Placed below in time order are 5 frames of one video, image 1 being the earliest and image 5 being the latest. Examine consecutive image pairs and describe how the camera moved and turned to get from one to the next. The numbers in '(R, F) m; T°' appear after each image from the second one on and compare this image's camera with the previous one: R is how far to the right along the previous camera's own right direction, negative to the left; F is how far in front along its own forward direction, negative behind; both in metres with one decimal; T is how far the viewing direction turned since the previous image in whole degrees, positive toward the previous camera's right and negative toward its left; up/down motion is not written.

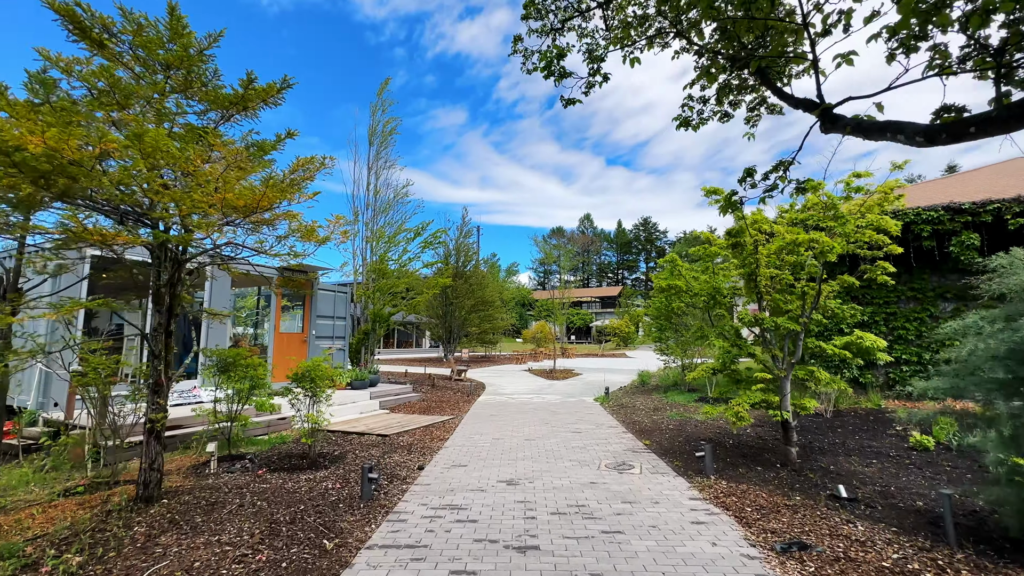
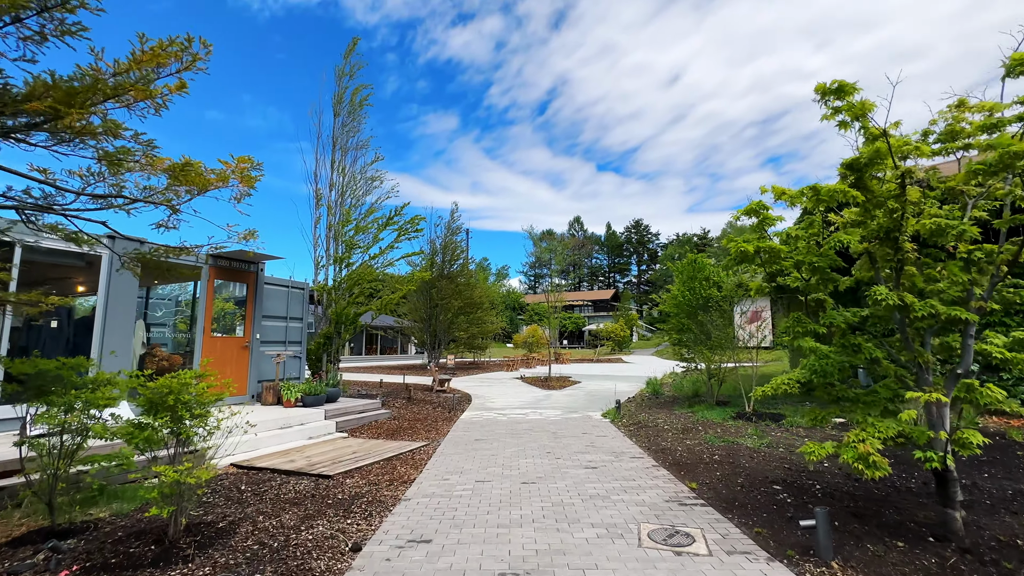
(0.0, +1.7) m; +1°
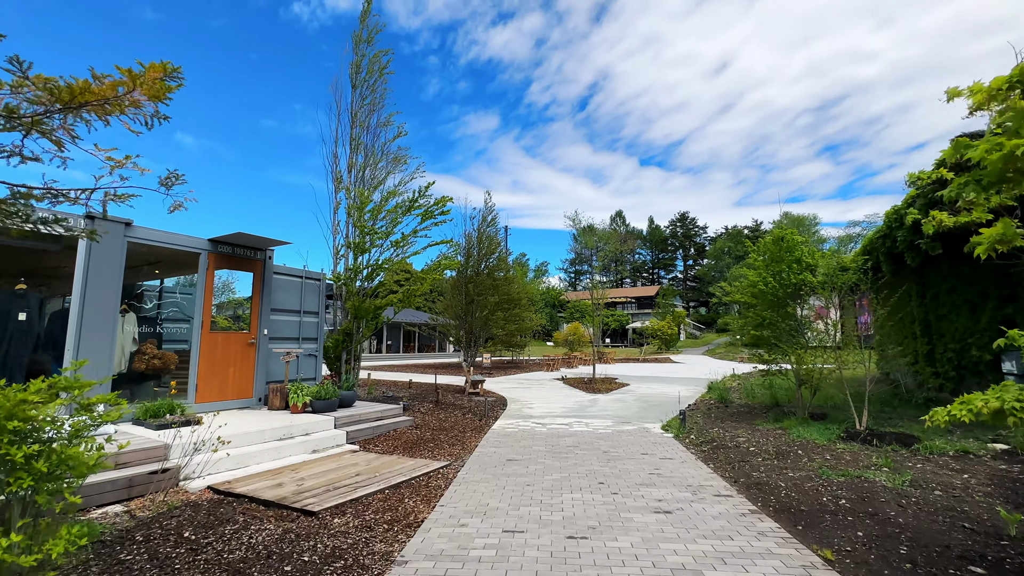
(0.0, +1.3) m; -5°
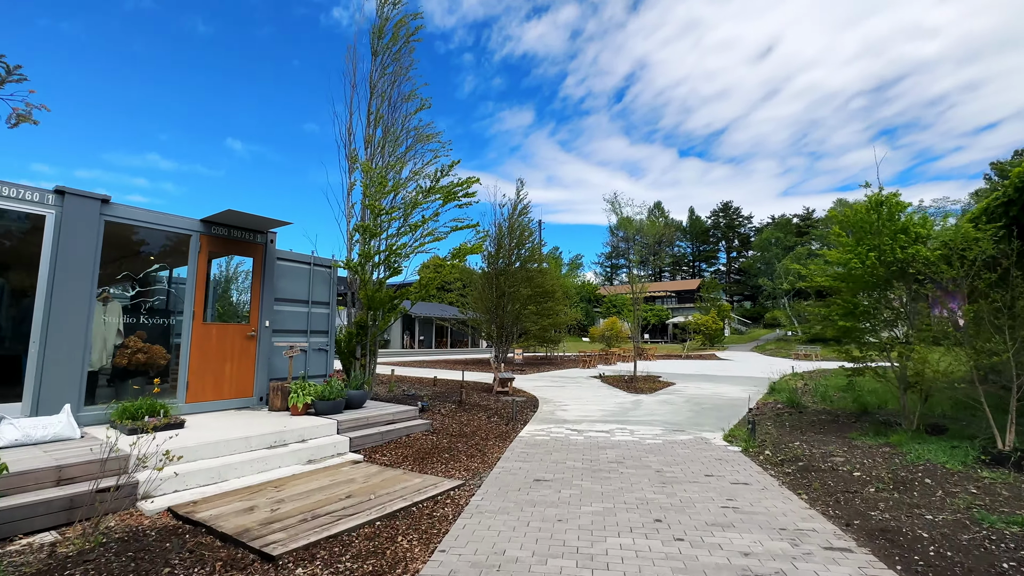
(+0.1, +1.0) m; -4°
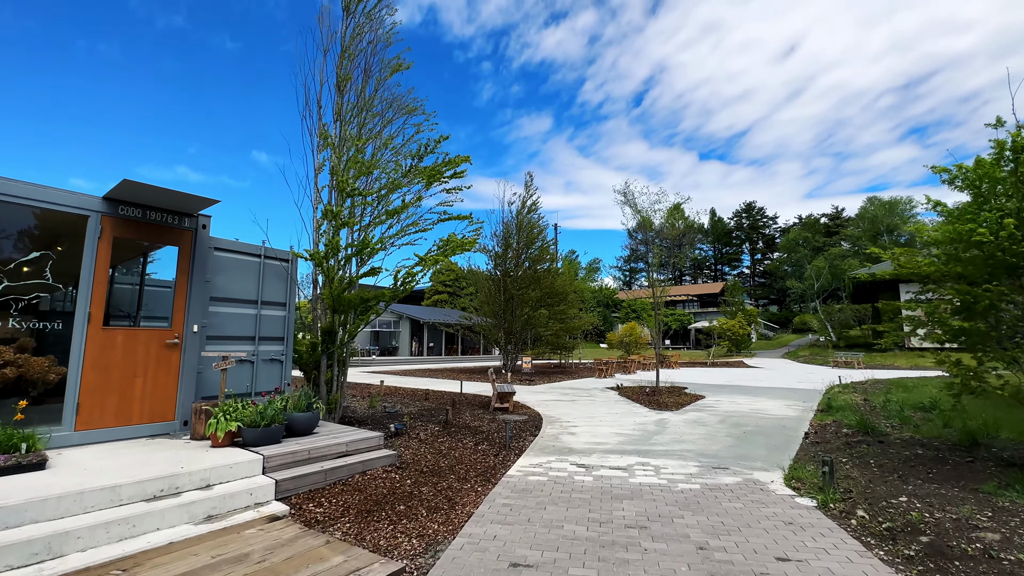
(+0.3, +1.4) m; -2°
